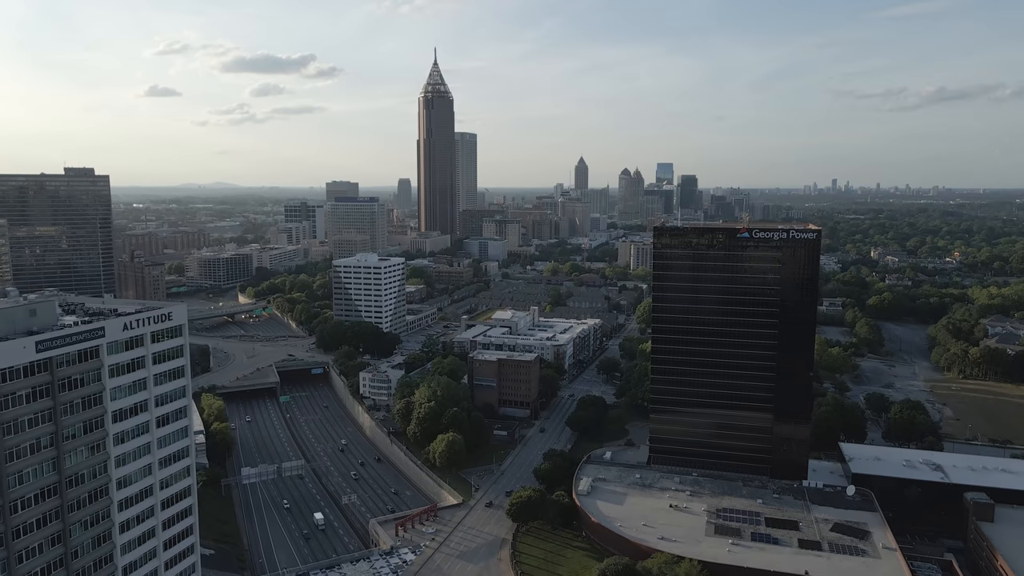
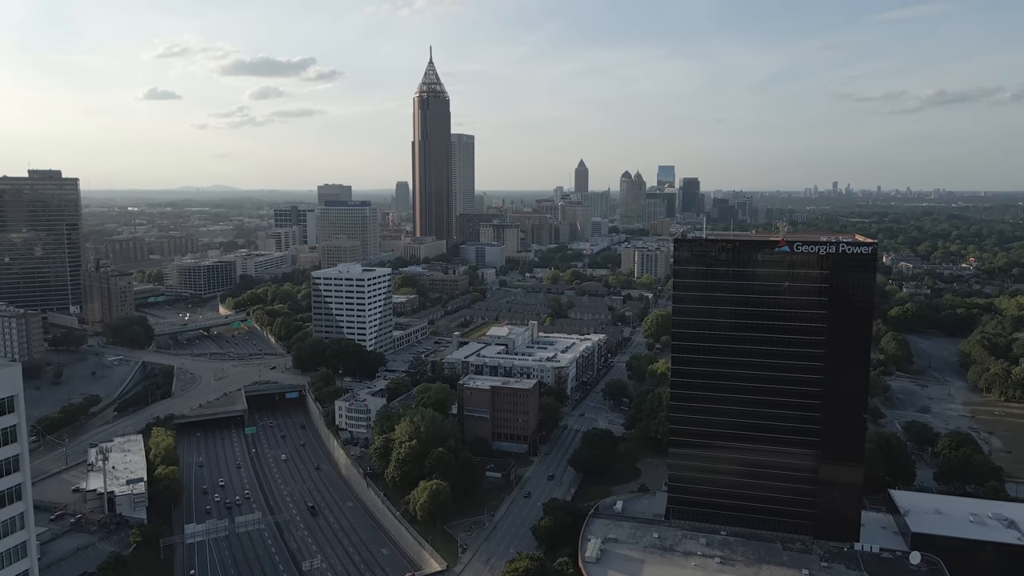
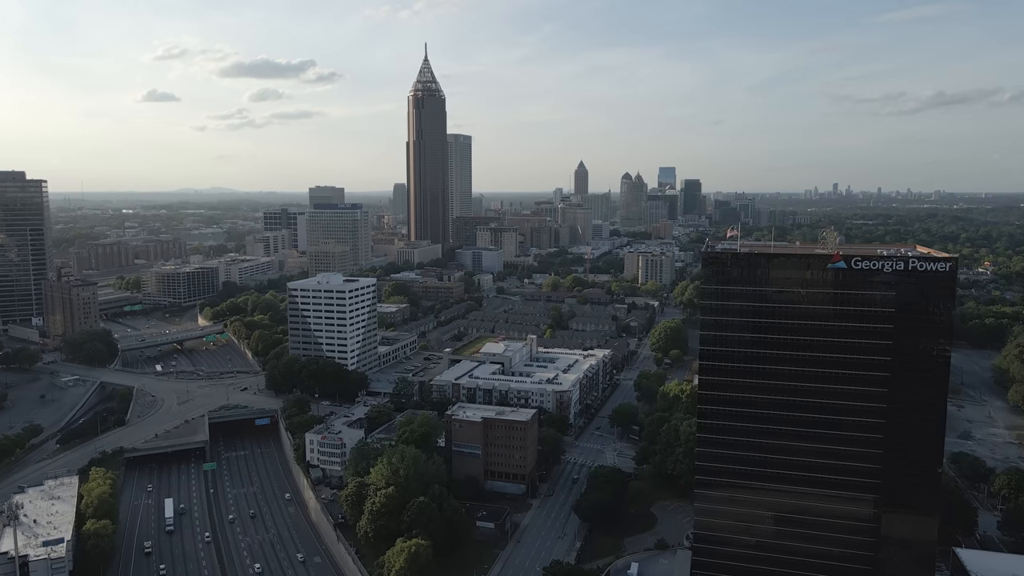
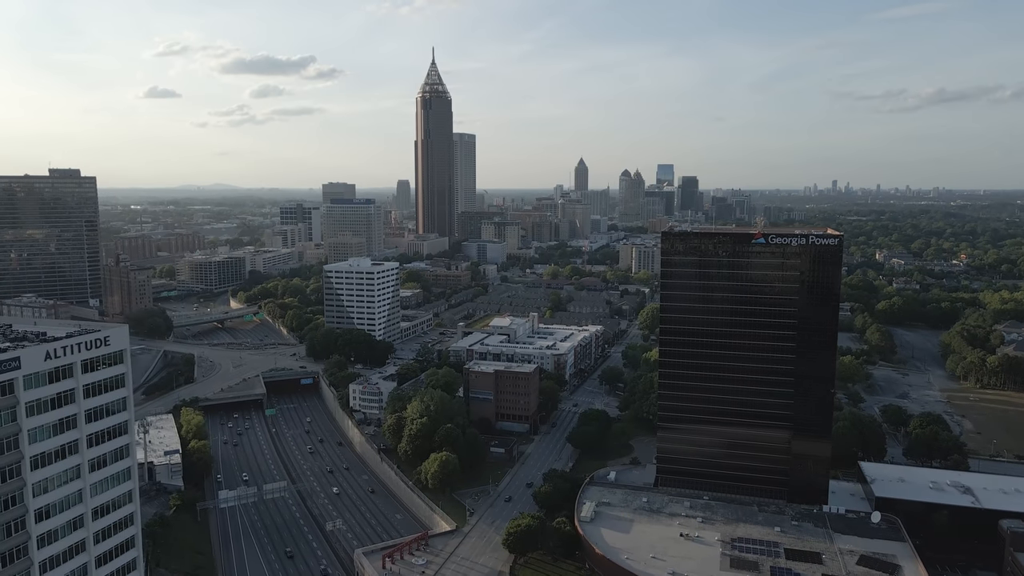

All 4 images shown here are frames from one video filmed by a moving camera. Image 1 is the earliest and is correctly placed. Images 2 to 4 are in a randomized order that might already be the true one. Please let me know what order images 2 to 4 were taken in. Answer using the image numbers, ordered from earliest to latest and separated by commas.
4, 2, 3
